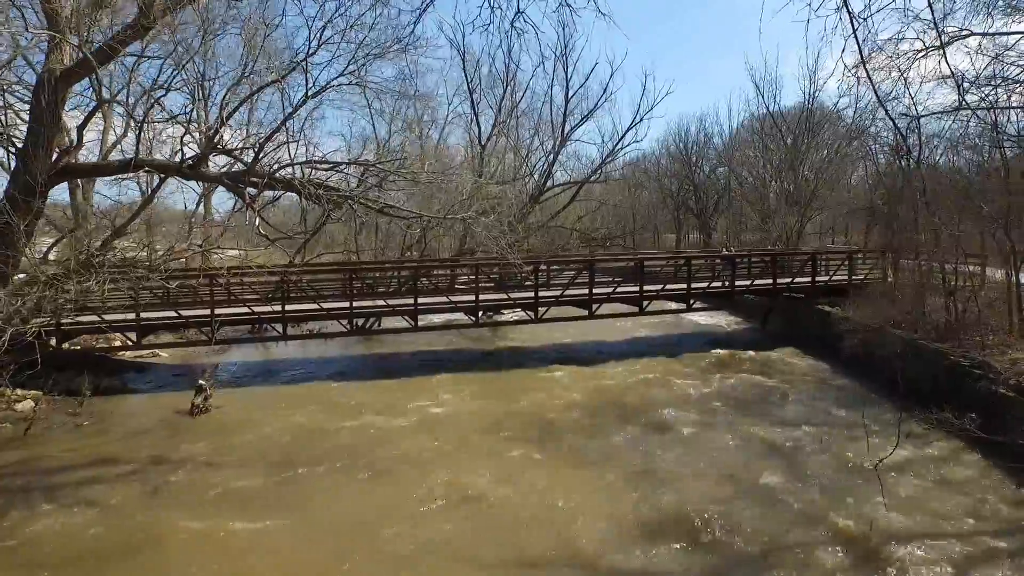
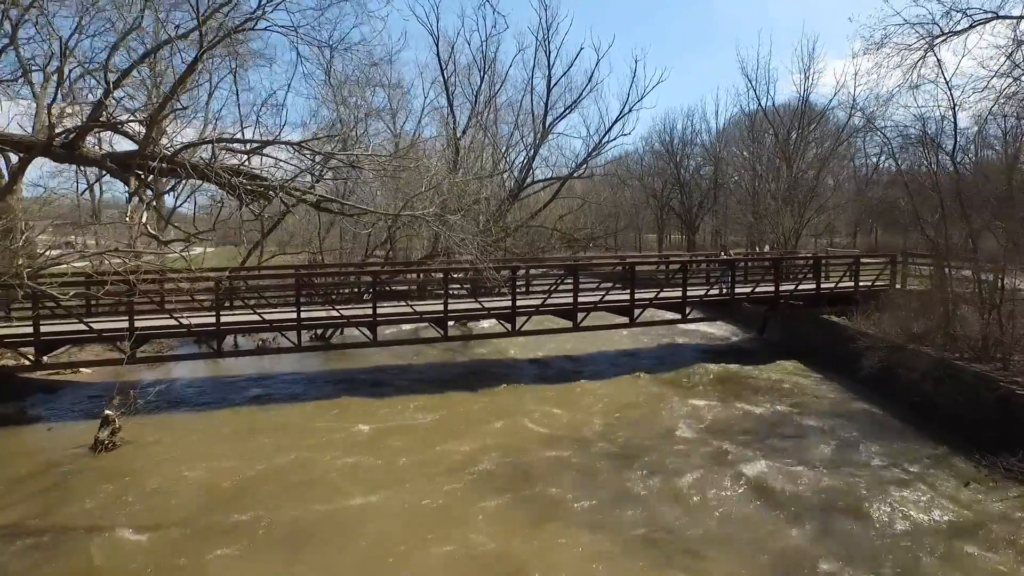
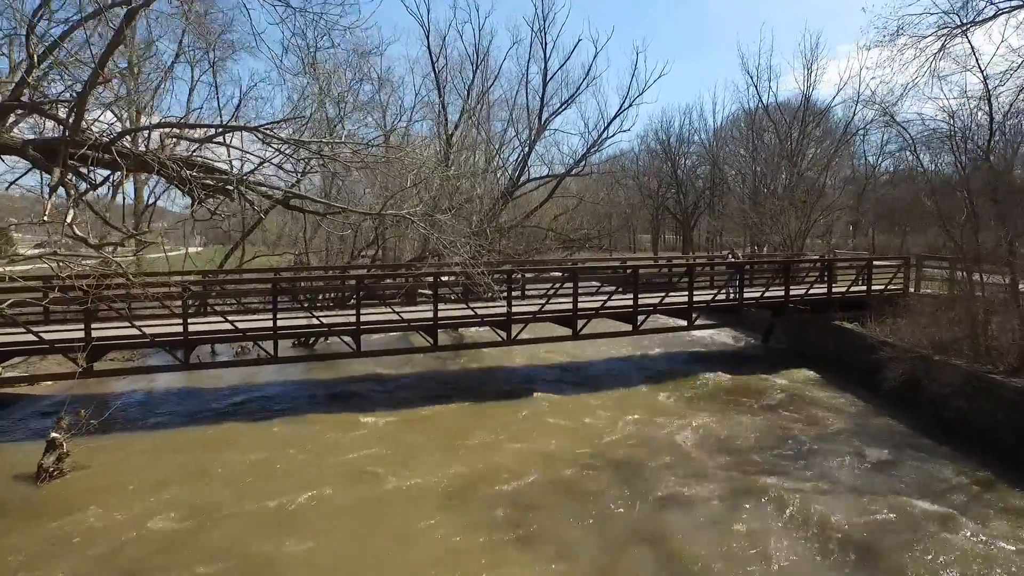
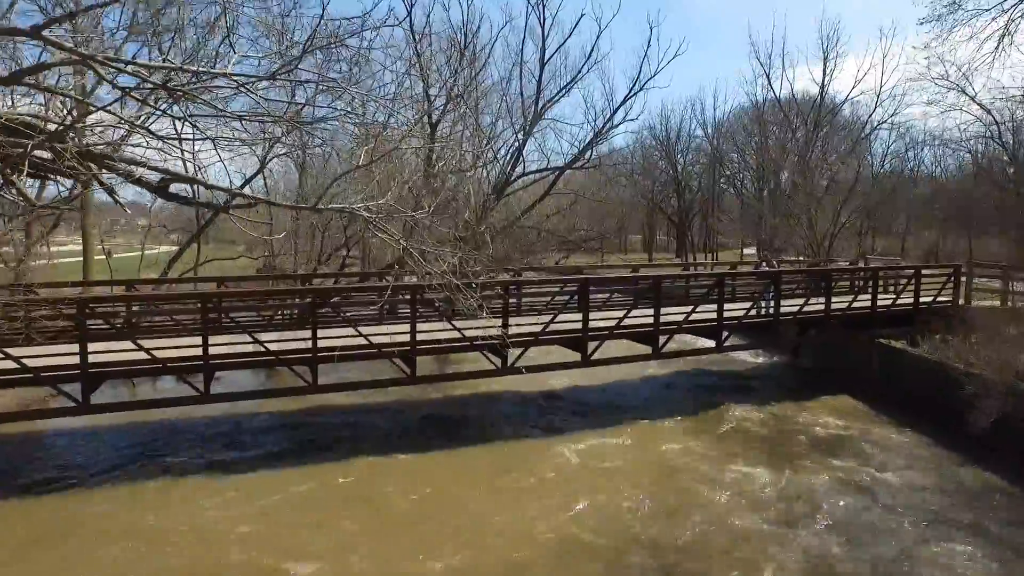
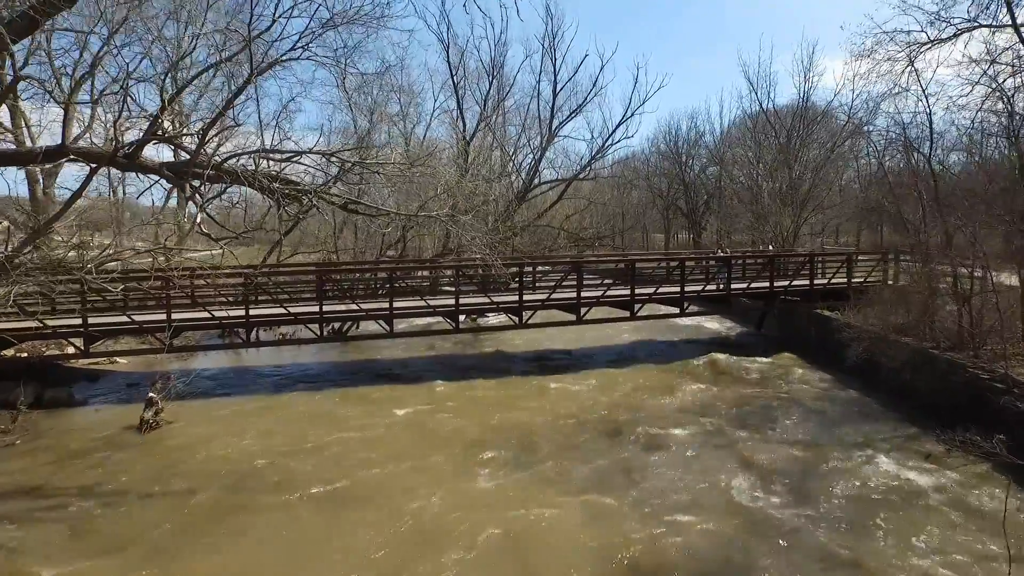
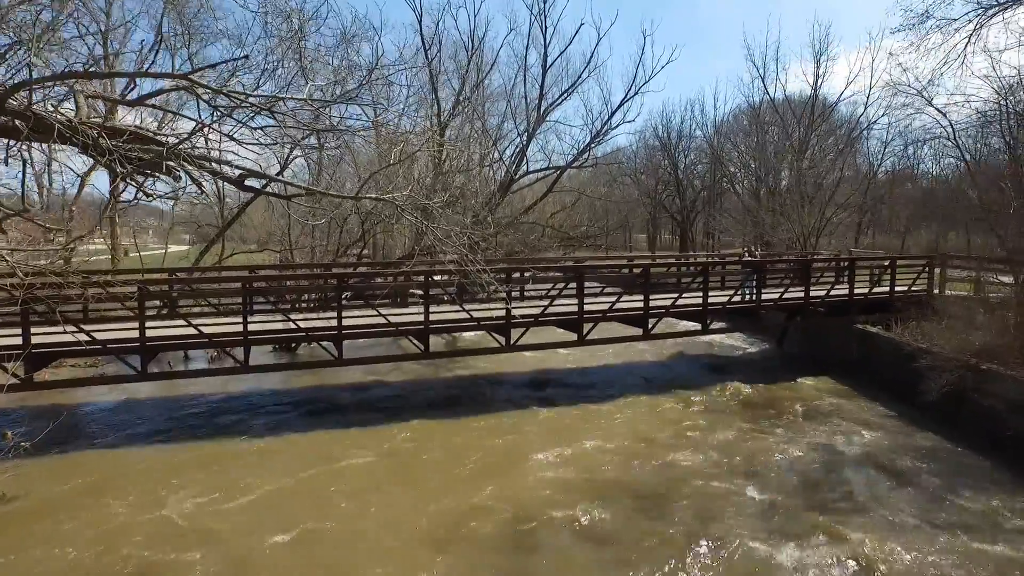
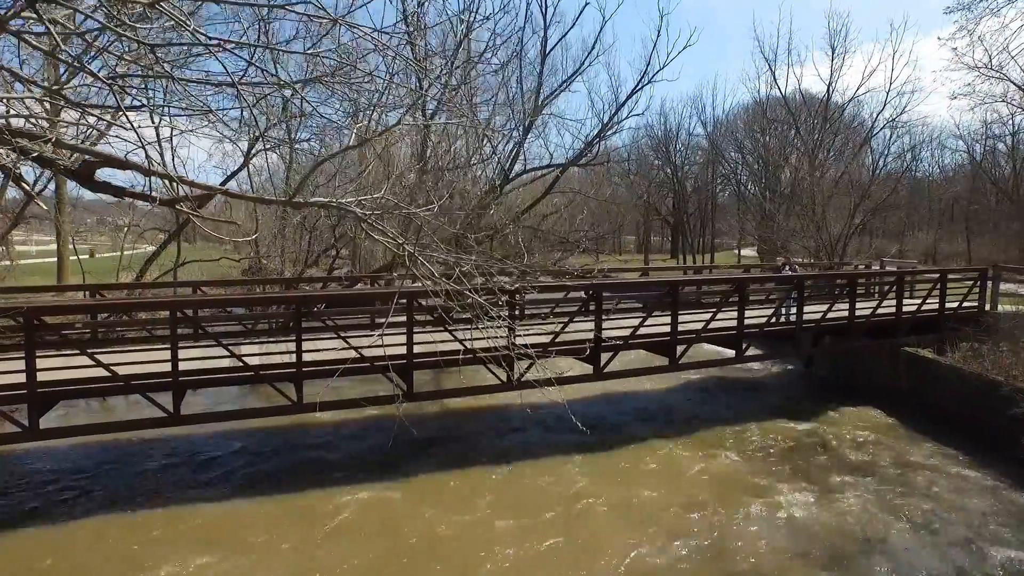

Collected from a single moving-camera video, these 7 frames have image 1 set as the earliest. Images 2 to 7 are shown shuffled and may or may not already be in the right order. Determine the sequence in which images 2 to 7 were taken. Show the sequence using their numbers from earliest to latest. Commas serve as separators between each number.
5, 2, 3, 6, 4, 7
